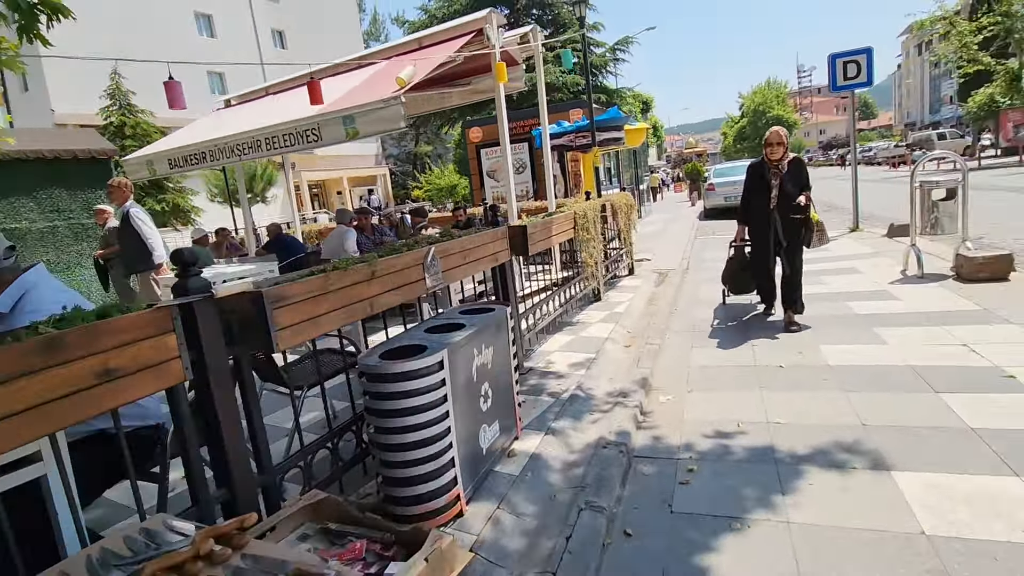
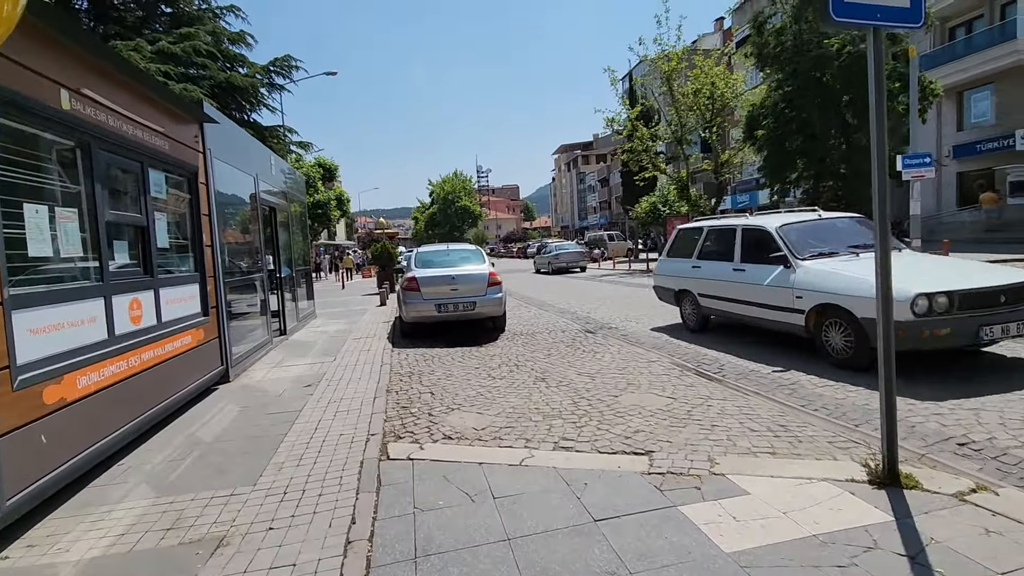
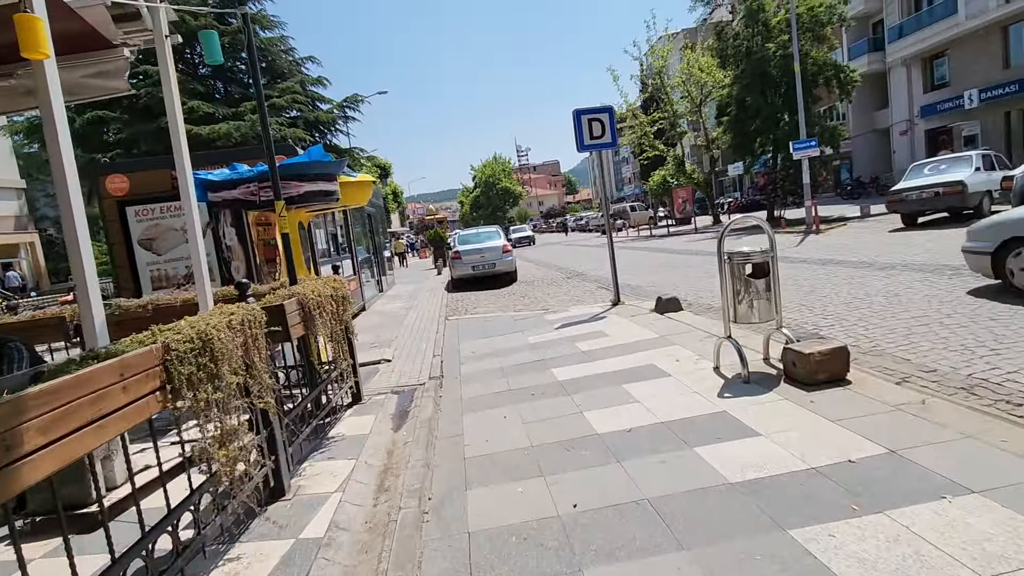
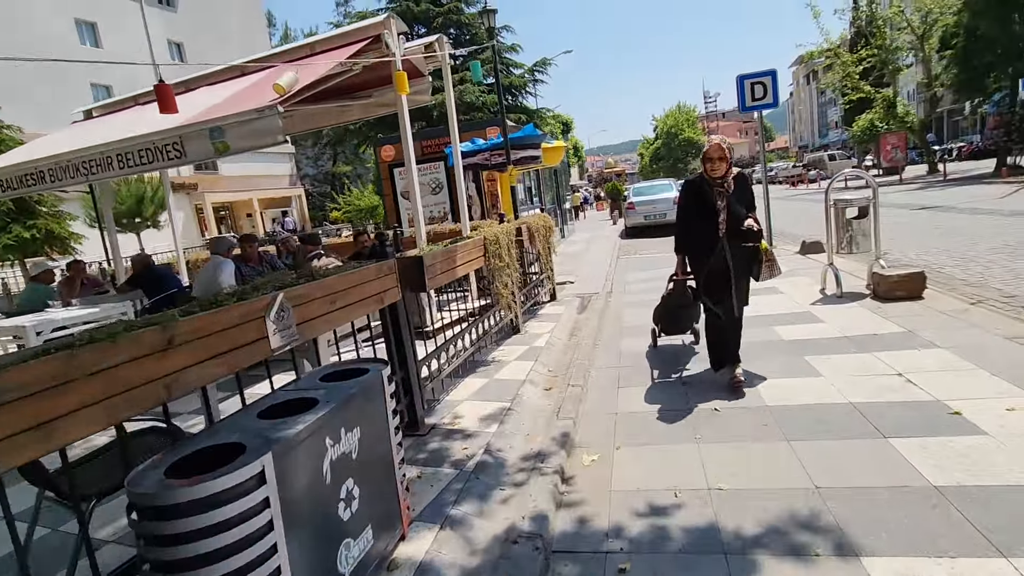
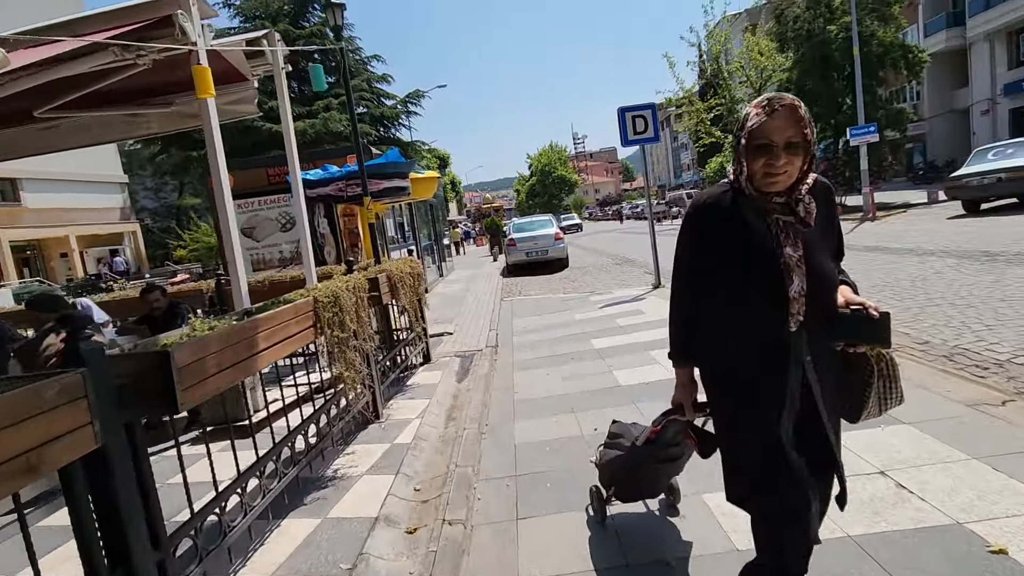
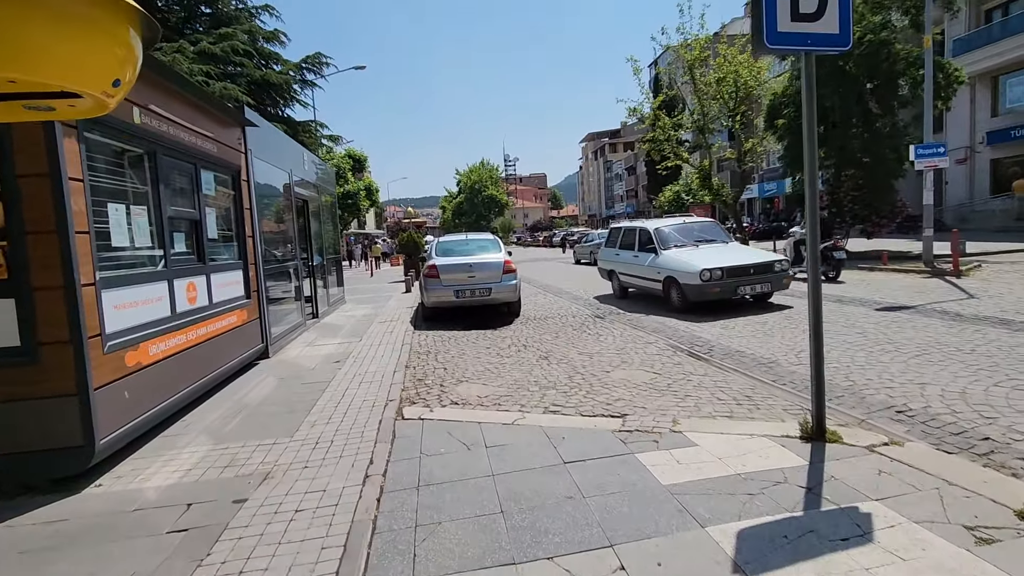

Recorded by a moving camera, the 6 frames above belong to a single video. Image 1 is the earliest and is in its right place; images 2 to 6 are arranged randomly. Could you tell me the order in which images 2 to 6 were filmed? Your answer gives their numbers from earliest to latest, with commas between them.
4, 5, 3, 6, 2
